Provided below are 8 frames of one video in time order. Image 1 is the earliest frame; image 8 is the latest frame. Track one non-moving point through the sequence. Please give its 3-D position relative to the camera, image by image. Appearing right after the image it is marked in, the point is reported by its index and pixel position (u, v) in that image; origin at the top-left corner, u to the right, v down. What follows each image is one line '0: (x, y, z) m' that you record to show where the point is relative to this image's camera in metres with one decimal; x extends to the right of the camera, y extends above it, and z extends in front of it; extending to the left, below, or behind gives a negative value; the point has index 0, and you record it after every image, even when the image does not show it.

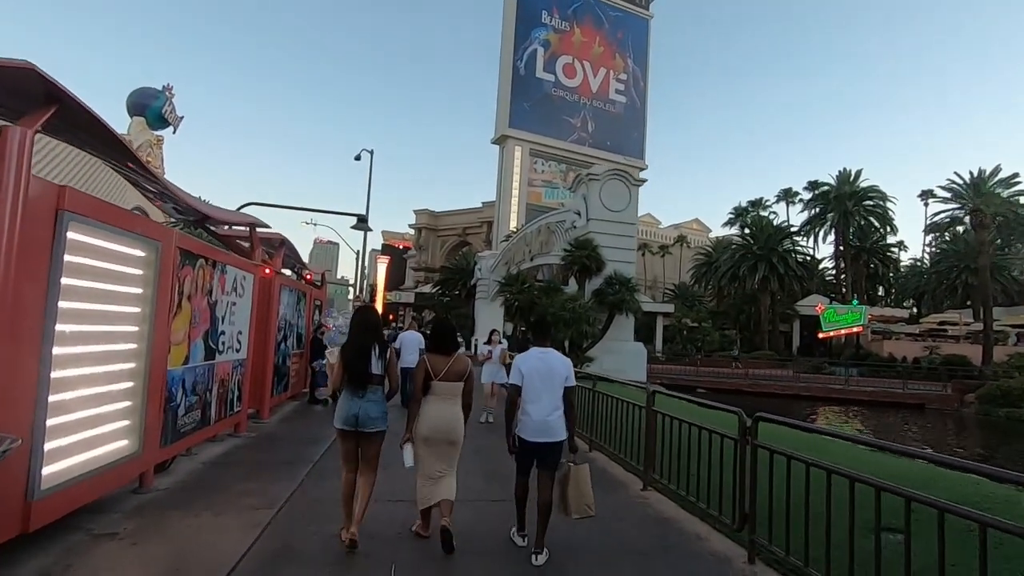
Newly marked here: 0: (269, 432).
0: (-4.2, -2.5, +9.4) m
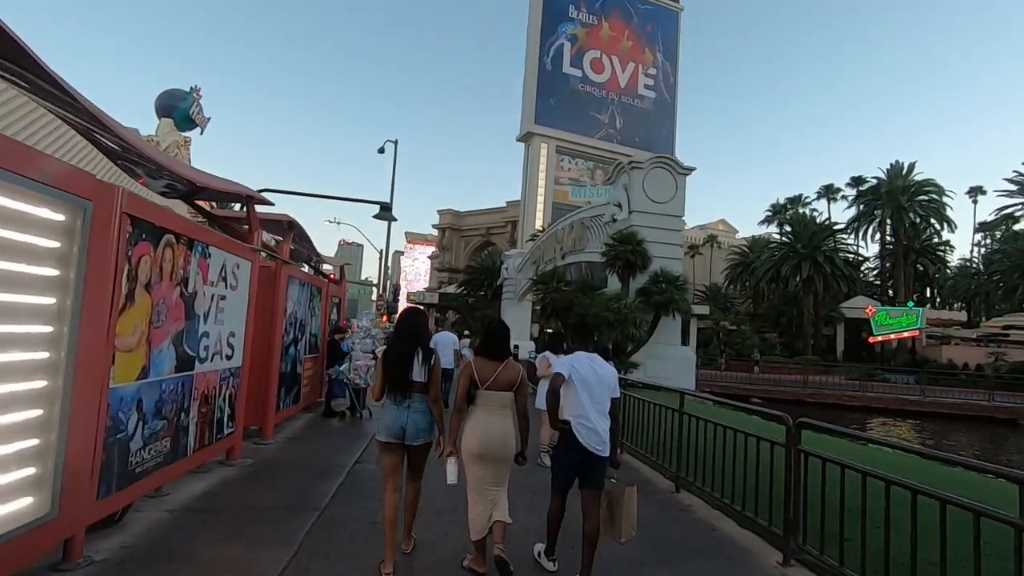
0: (-3.4, -2.4, +7.6) m
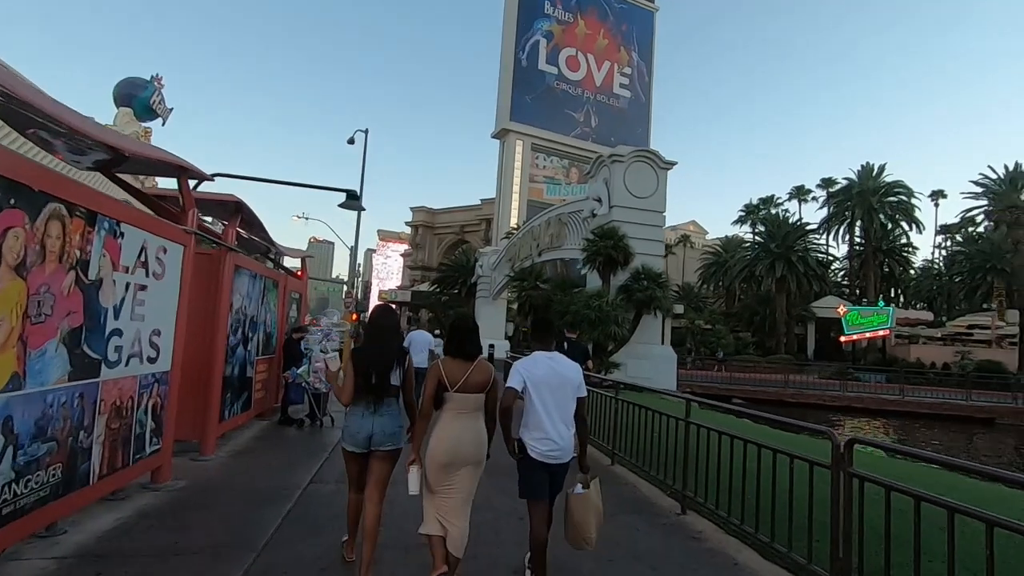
0: (-3.6, -2.3, +6.4) m
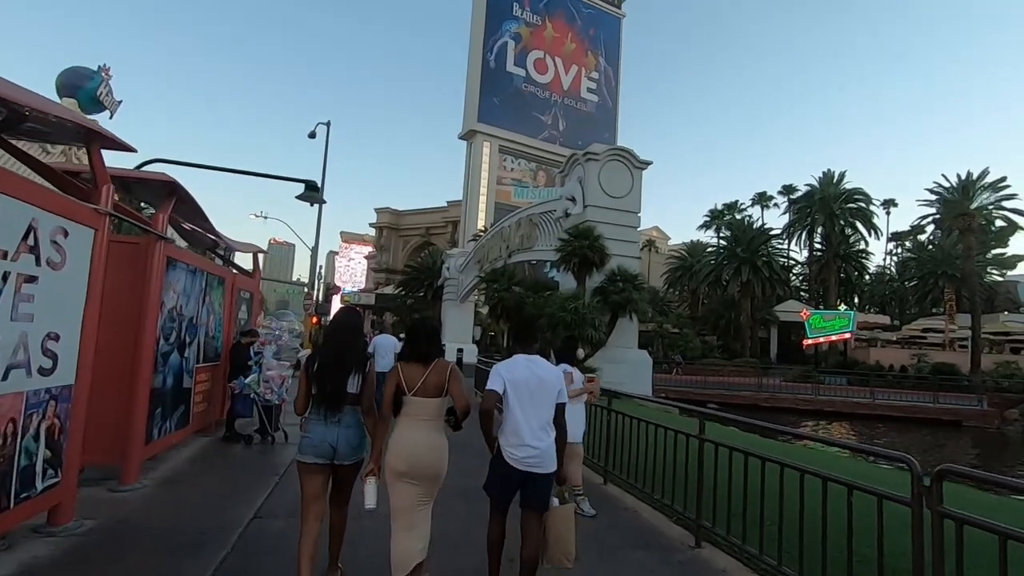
0: (-3.8, -2.2, +5.3) m
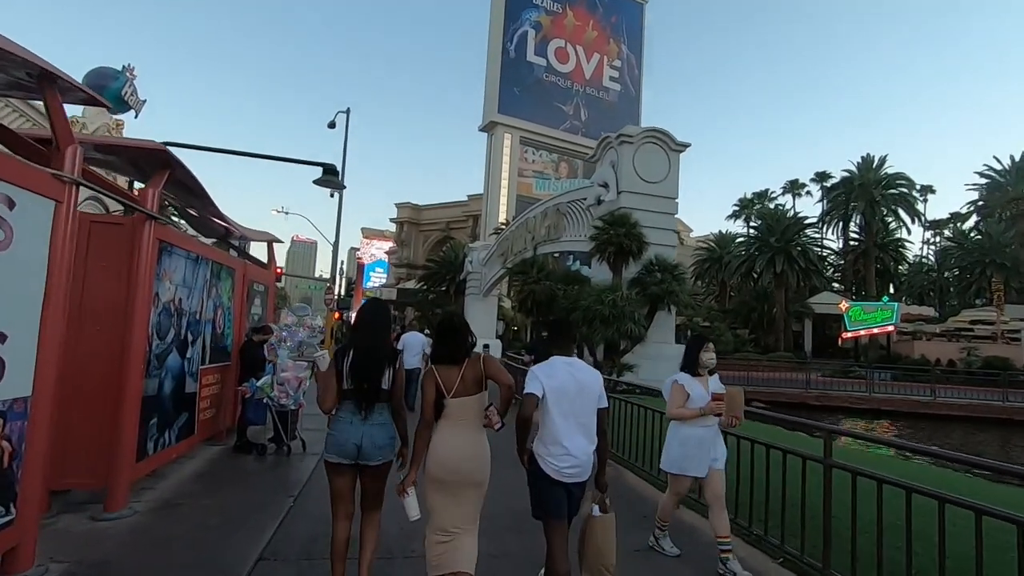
0: (-3.2, -2.1, +4.3) m
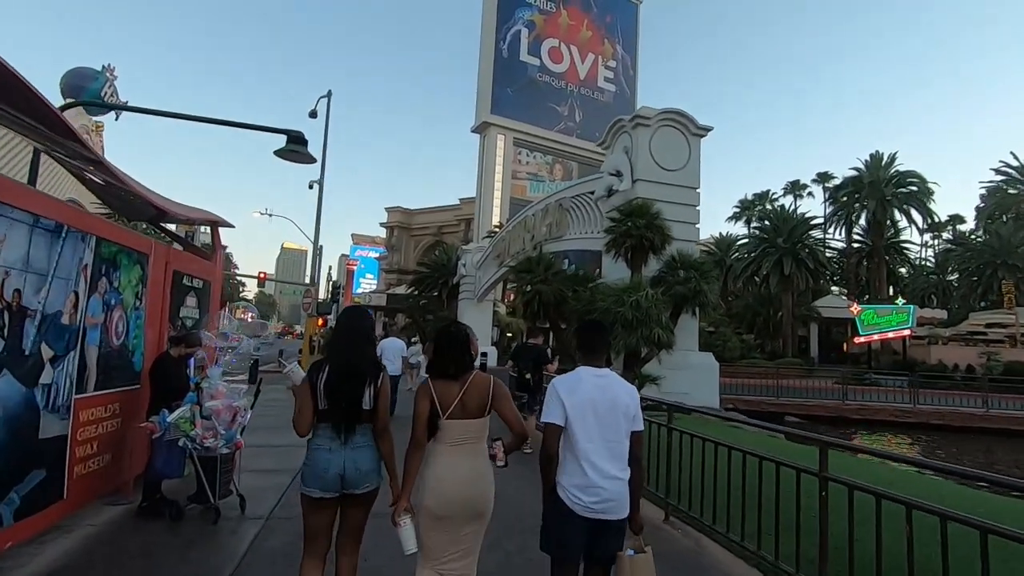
0: (-2.9, -2.0, +2.0) m
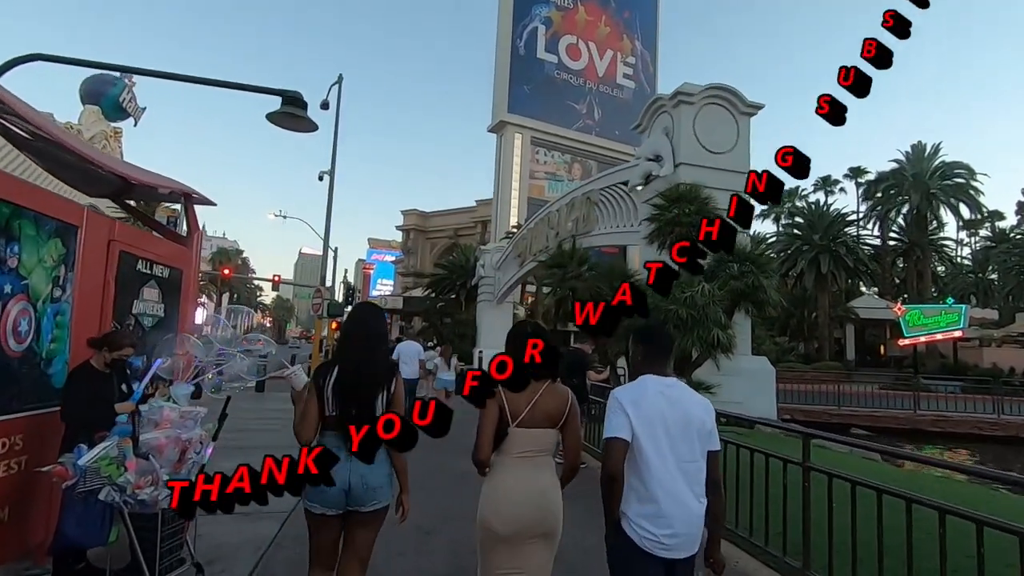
0: (-2.5, -1.8, +0.3) m
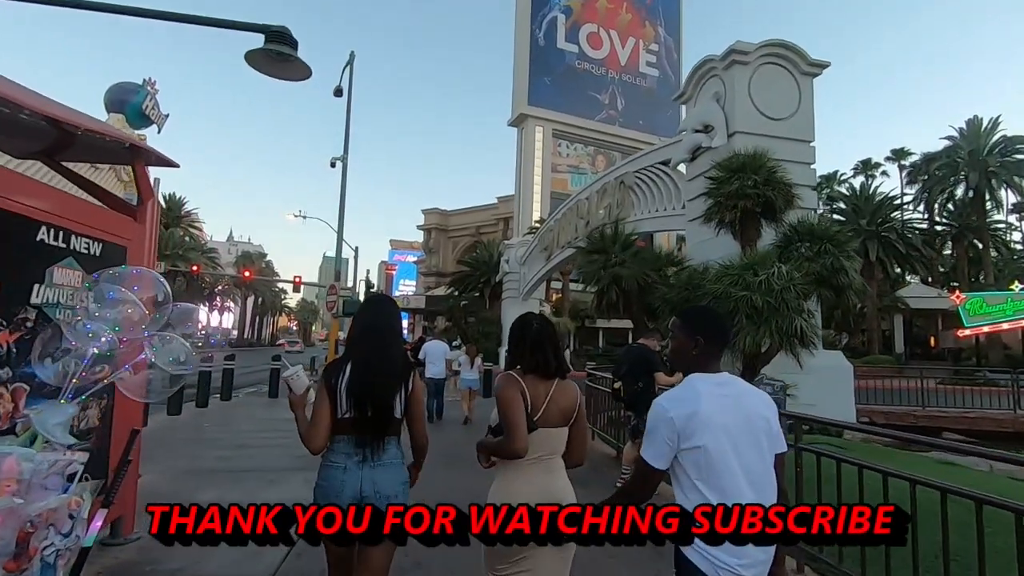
0: (-2.2, -1.7, -1.3) m
